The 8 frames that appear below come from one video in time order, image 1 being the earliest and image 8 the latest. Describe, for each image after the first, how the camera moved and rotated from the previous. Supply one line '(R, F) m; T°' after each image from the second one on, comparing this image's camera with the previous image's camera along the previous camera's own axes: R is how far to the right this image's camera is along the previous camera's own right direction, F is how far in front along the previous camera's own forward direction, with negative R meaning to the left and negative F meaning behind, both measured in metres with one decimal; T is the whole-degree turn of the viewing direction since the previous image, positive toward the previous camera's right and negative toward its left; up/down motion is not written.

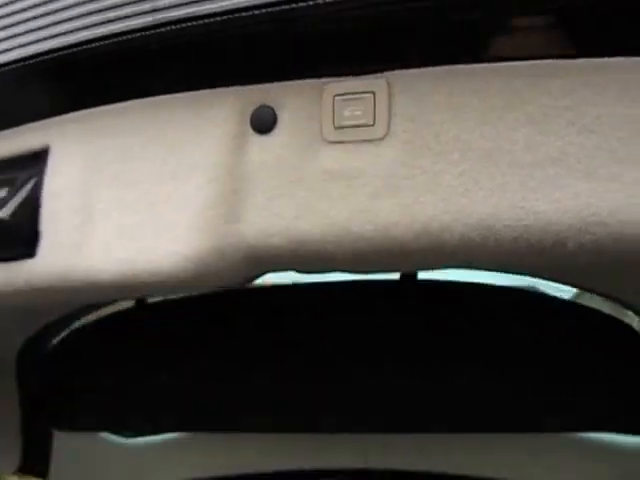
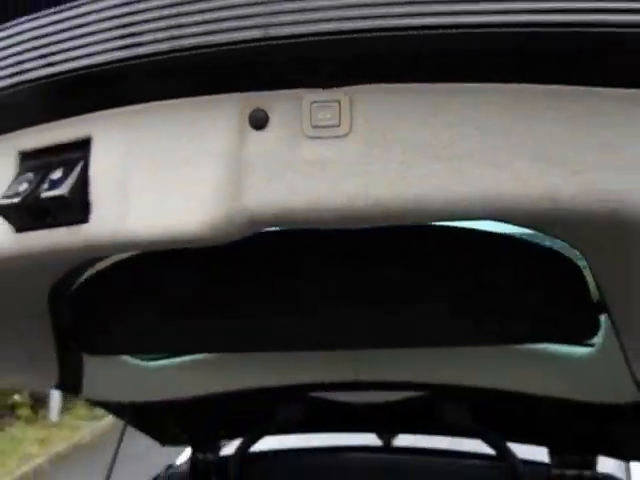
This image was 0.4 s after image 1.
(+0.1, -0.1) m; -5°
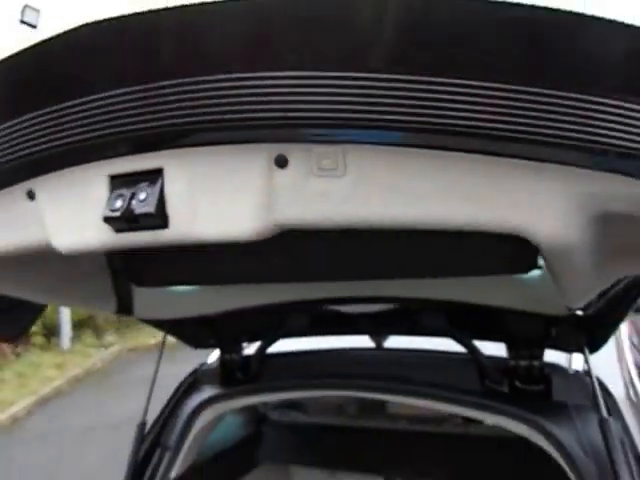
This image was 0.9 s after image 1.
(0.0, -0.3) m; +1°
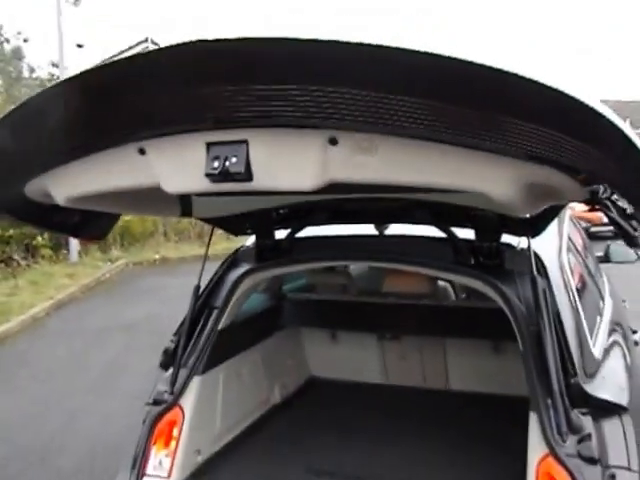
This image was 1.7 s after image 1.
(-0.1, -0.6) m; +1°
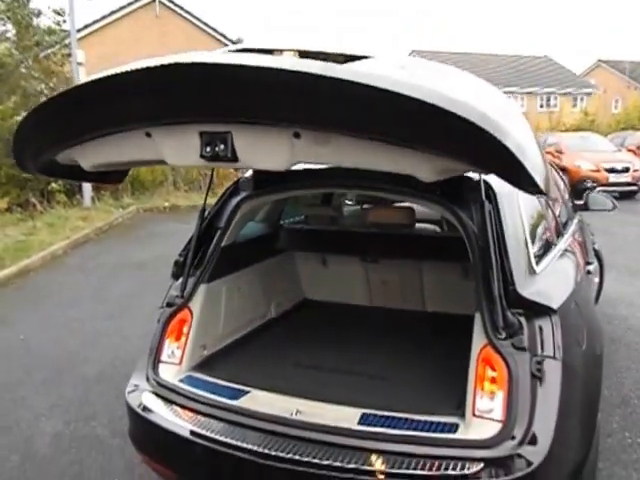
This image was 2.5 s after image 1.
(+0.1, -0.5) m; -1°
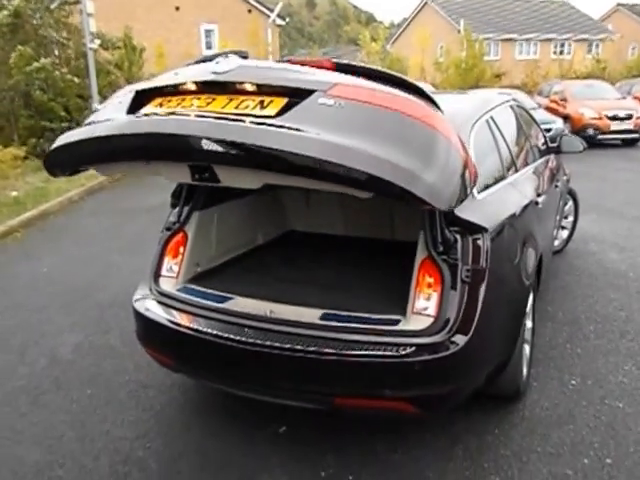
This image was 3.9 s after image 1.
(+0.2, -0.6) m; -1°
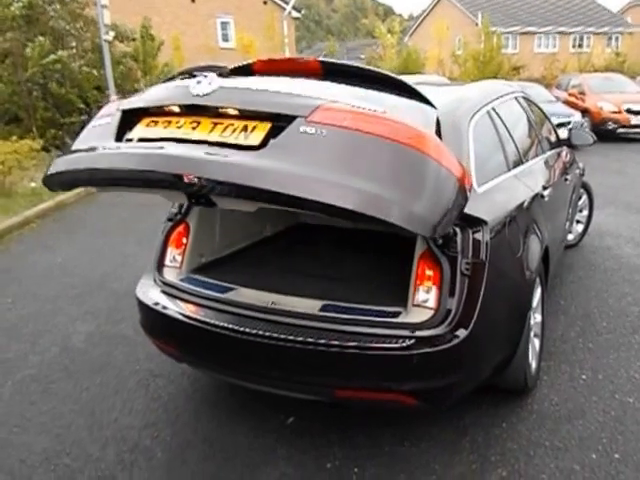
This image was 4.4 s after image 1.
(0.0, 0.0) m; -1°
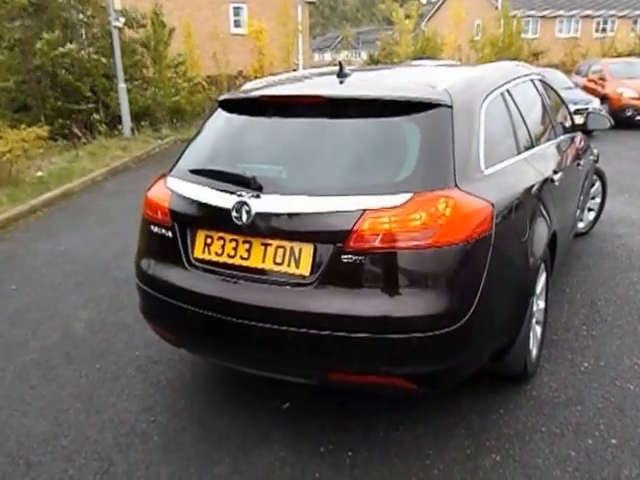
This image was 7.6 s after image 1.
(+0.1, 0.0) m; -2°
